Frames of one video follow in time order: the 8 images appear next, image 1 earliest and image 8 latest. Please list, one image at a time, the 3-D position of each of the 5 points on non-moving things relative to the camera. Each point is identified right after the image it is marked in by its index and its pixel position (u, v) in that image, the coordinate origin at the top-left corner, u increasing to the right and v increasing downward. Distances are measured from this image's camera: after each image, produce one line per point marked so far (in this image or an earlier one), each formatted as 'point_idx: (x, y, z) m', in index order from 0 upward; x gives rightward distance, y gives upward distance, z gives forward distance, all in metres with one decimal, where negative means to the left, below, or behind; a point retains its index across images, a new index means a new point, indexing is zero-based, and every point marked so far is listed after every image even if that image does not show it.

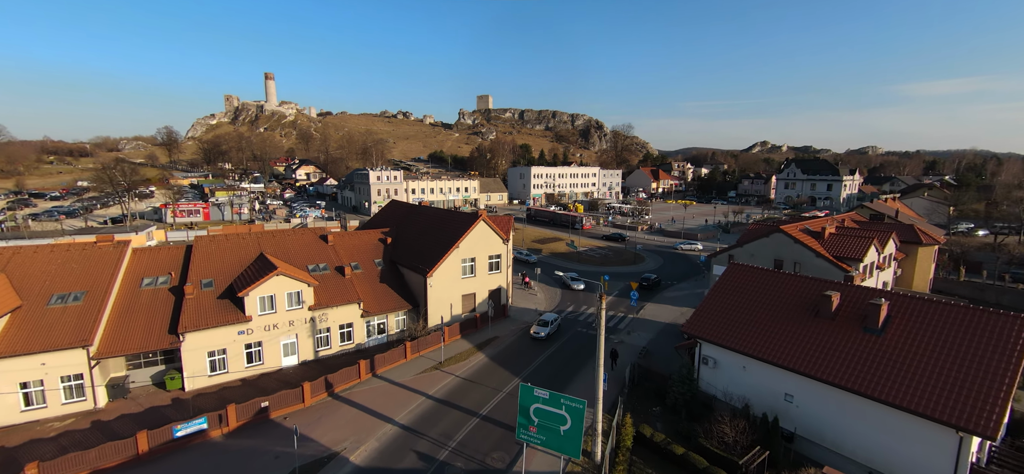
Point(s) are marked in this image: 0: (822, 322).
0: (+12.0, -3.3, +16.7) m
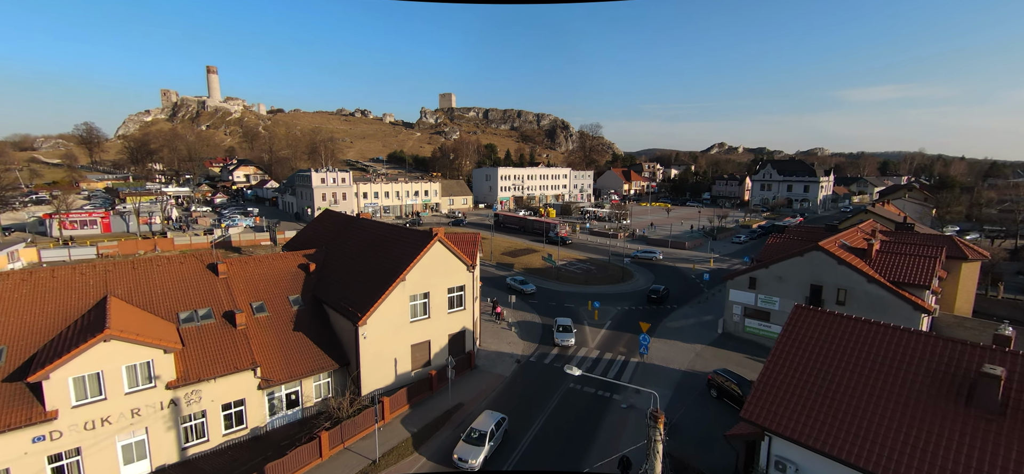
0: (+11.3, -4.3, +10.5) m
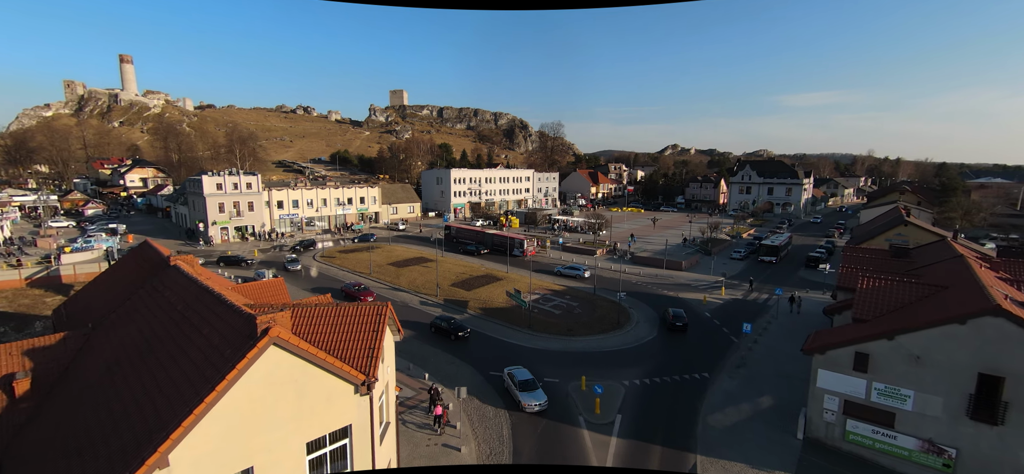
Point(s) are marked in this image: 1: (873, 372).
0: (+11.0, -6.0, +0.5) m
1: (+12.2, -4.6, +14.5) m
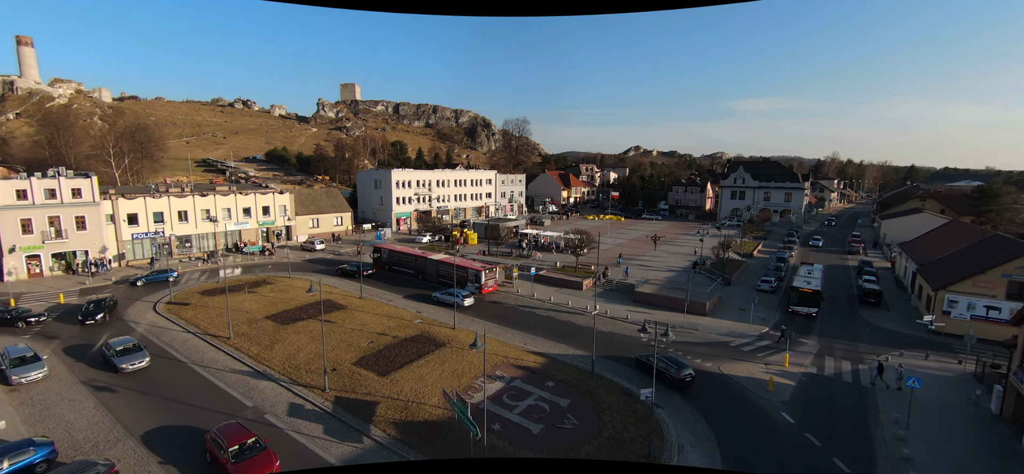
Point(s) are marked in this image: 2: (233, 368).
0: (+11.1, -7.9, -11.4) m
1: (+11.1, -6.5, +2.7) m
2: (-12.8, -6.0, +19.9) m
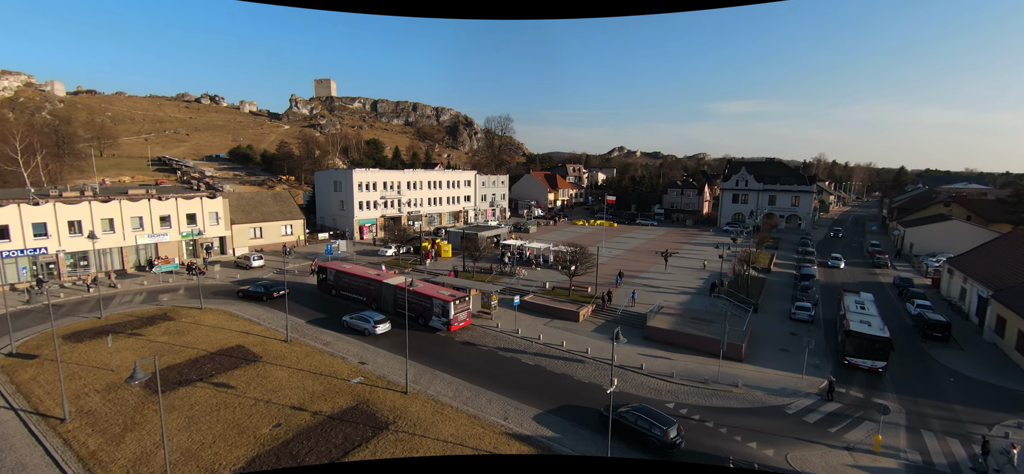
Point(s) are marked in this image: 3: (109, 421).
0: (+11.4, -8.9, -17.8) m
1: (+10.9, -7.5, -3.7) m
2: (-13.7, -7.1, +12.6) m
3: (-14.0, -6.3, +15.0) m
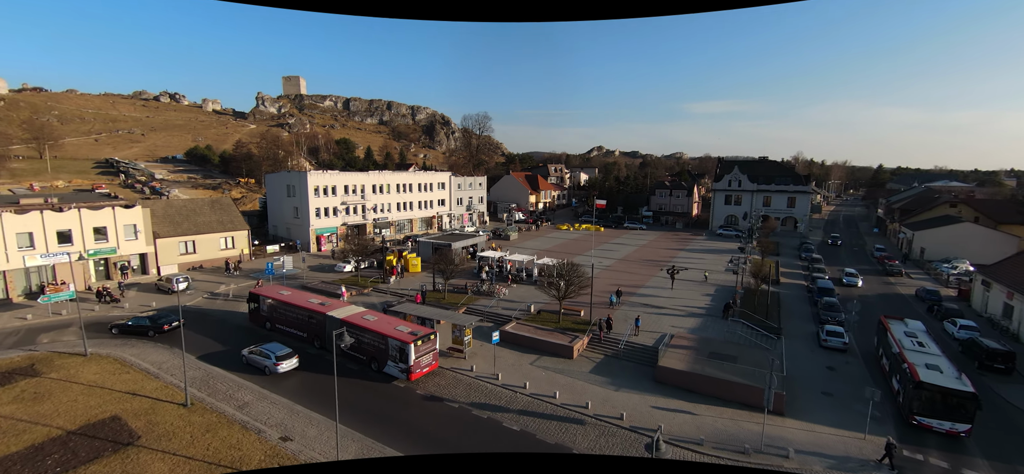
0: (+12.4, -9.6, -22.2) m
1: (+11.3, -8.2, -8.2) m
2: (-14.1, -8.2, +7.0) m
3: (-14.5, -7.4, +9.4) m
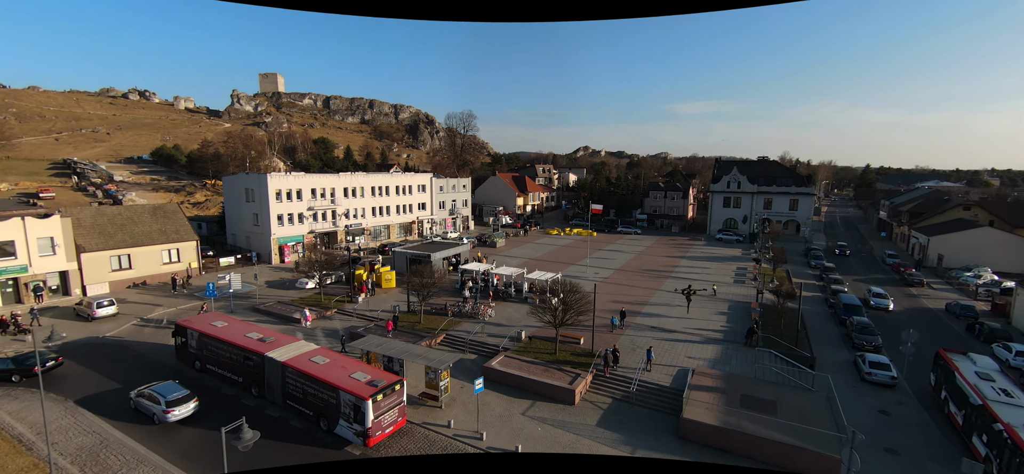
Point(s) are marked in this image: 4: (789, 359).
0: (+13.2, -10.3, -25.8) m
1: (+11.7, -8.9, -11.7) m
2: (-14.1, -9.0, +2.7) m
3: (-14.6, -8.2, +5.0) m
4: (+12.8, -5.5, +20.0) m
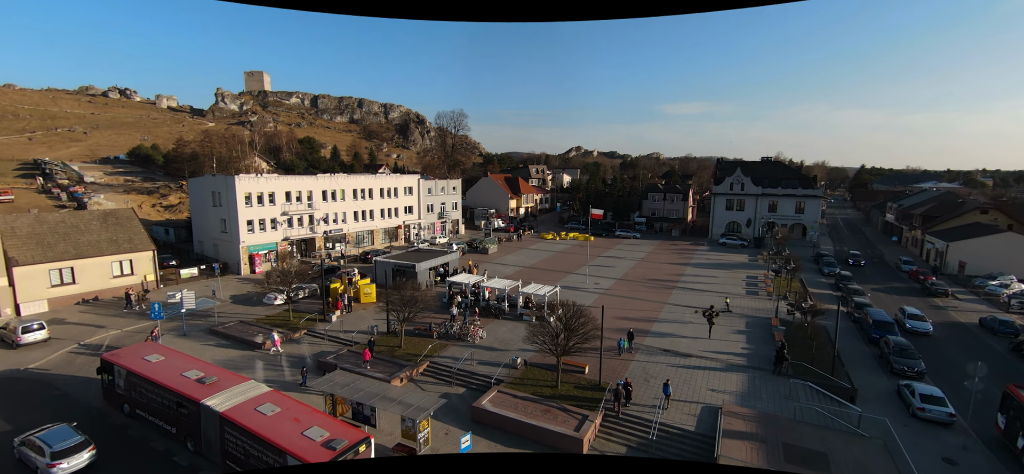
0: (+13.8, -10.8, -28.5) m
1: (+12.0, -9.4, -14.5) m
2: (-14.0, -9.6, -0.5) m
3: (-14.6, -8.8, +1.8) m
4: (+12.5, -6.0, +17.3) m
